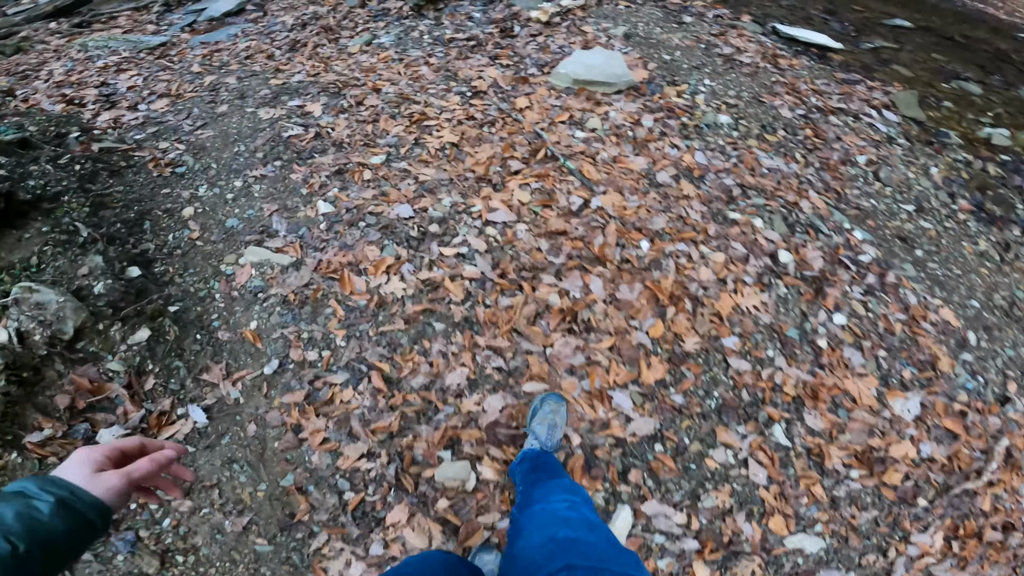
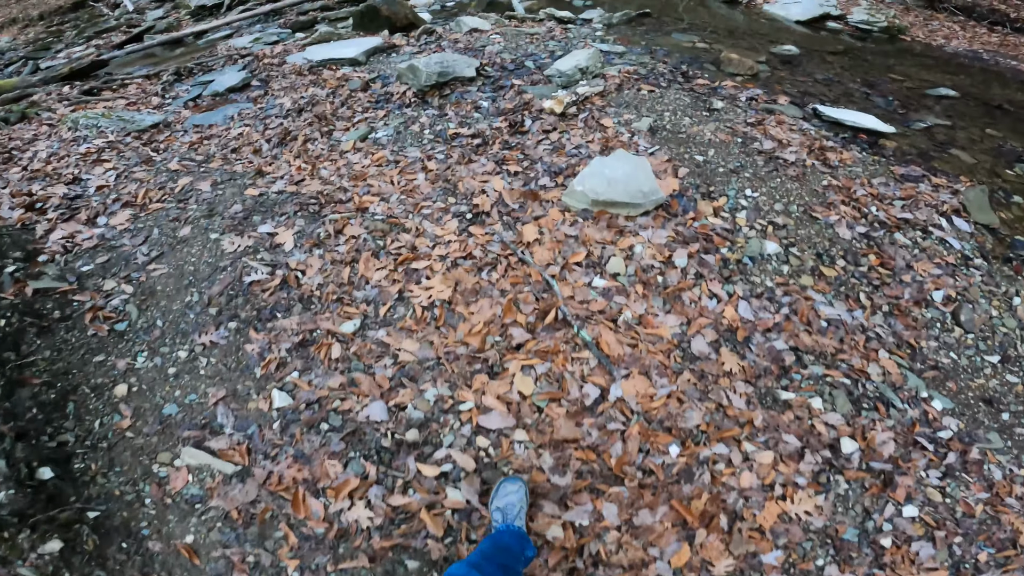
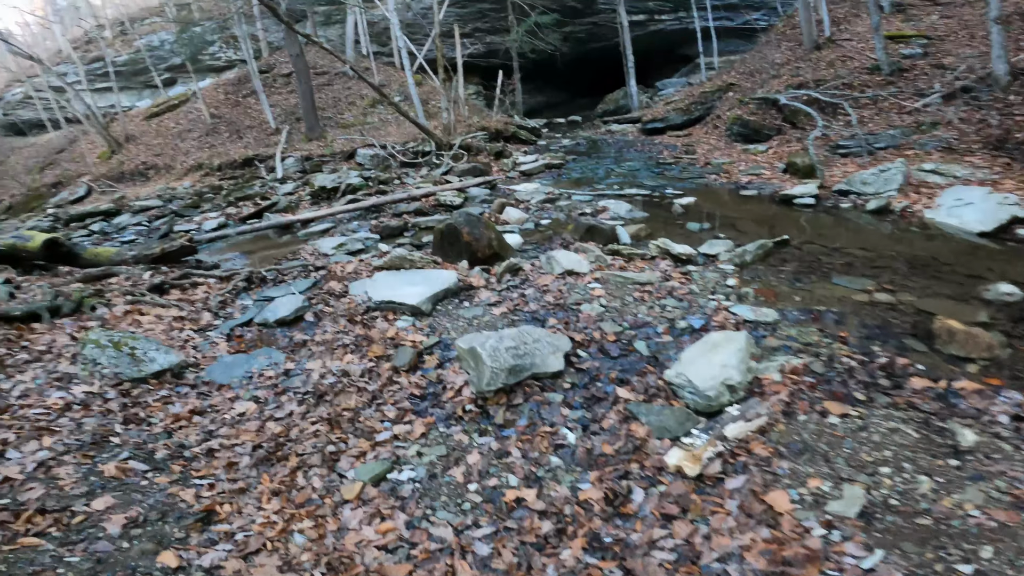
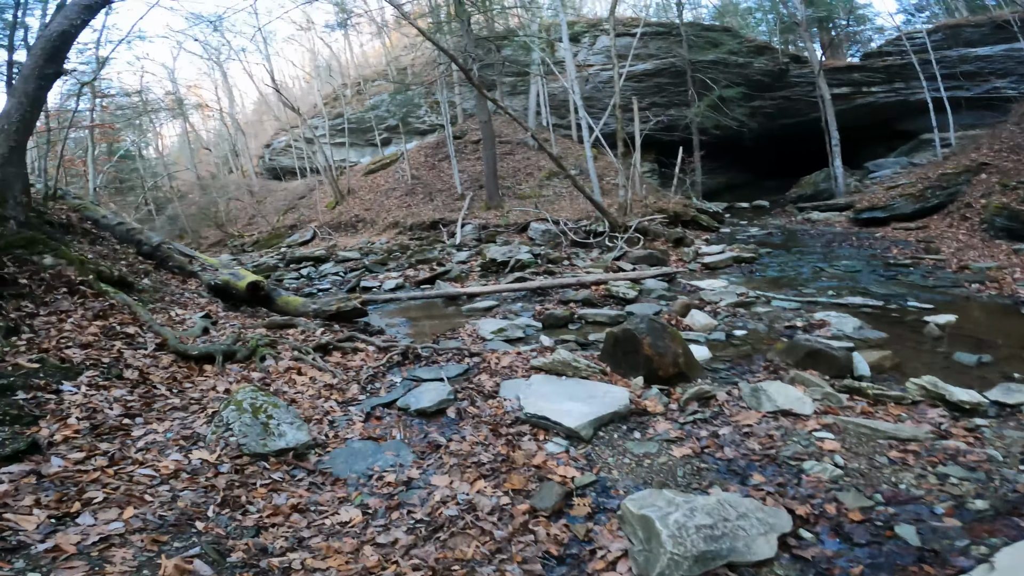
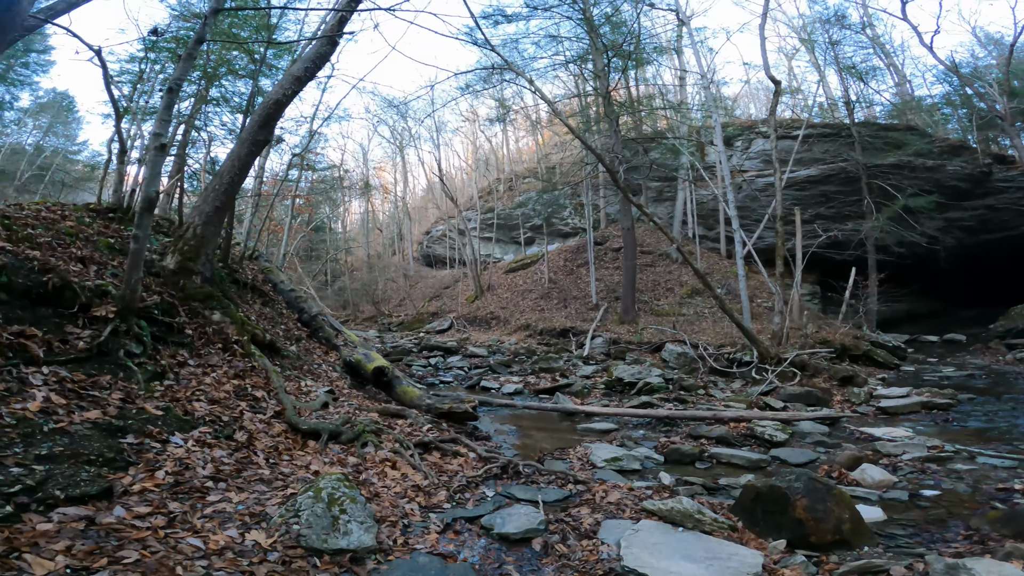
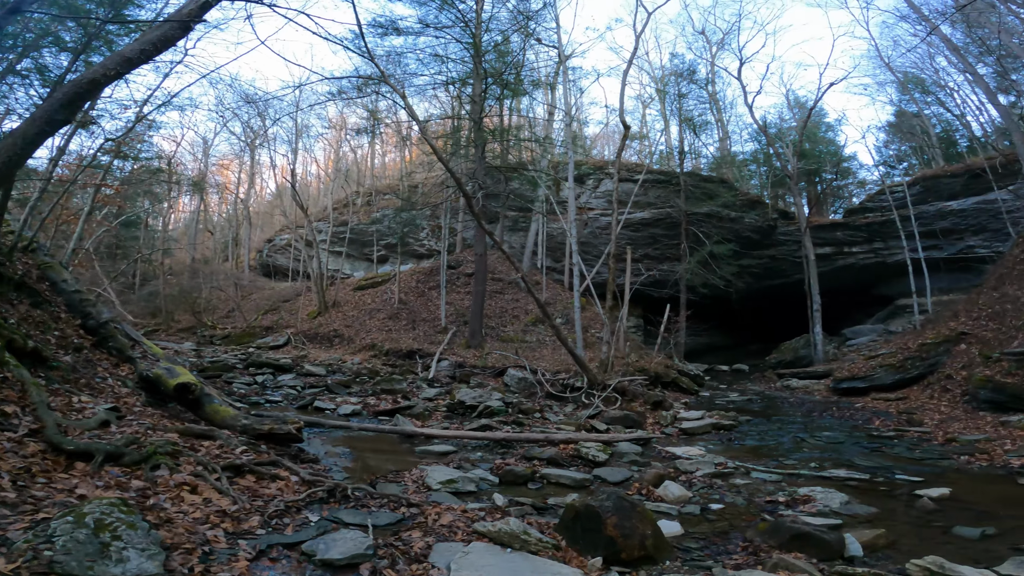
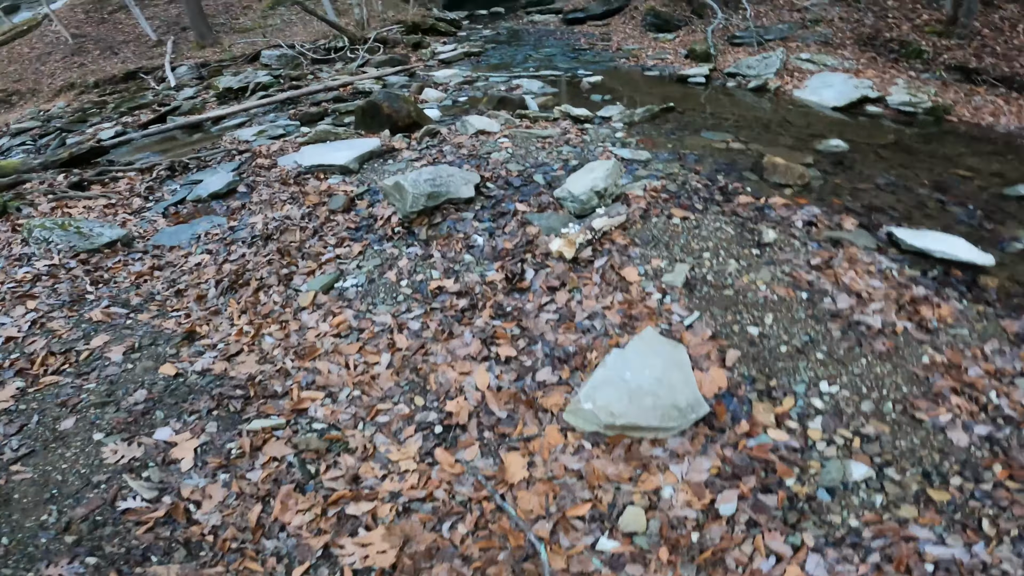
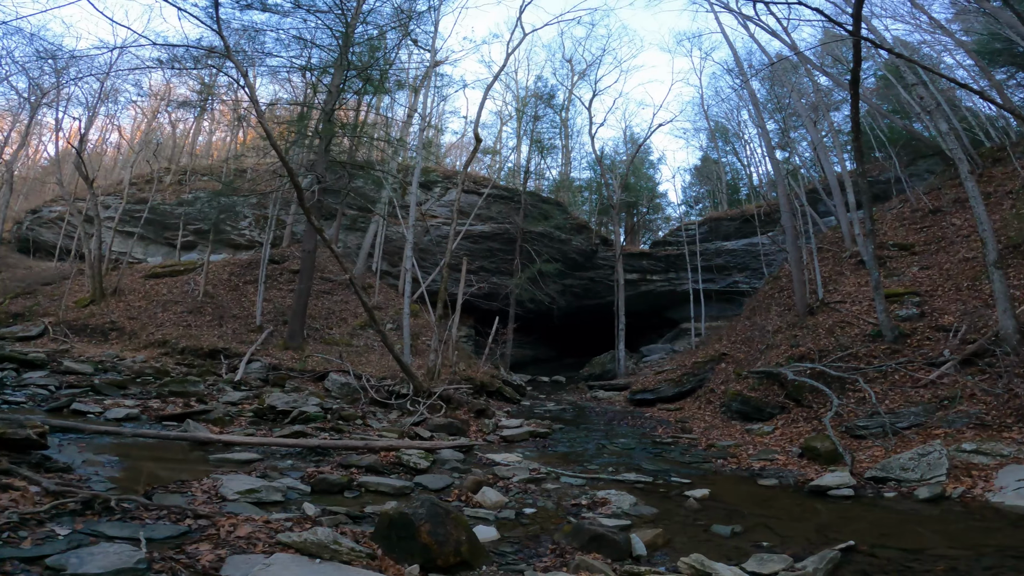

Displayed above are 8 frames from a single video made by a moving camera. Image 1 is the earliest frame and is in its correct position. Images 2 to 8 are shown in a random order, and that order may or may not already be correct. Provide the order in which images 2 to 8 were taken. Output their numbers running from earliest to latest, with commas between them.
2, 7, 3, 4, 5, 6, 8
